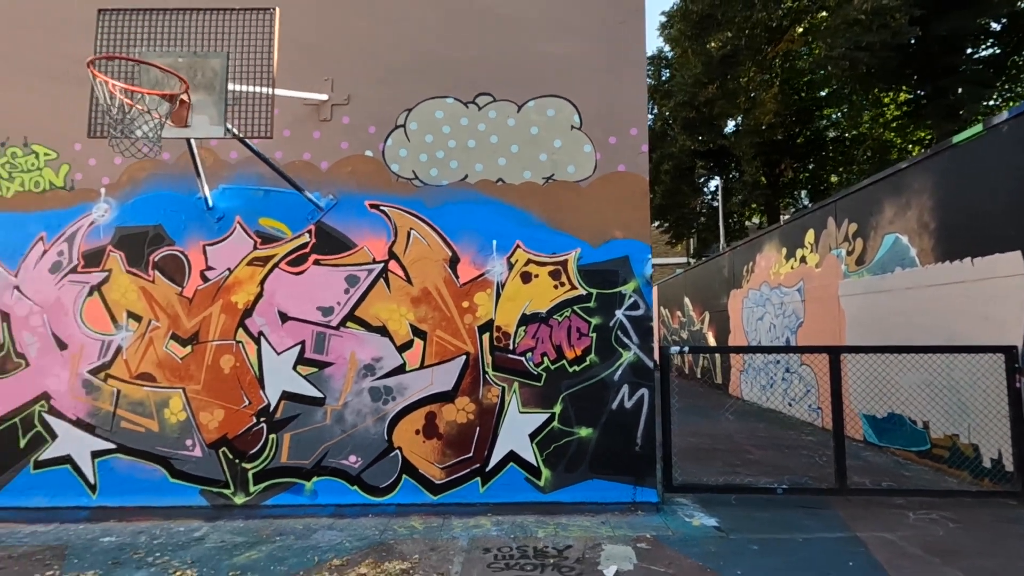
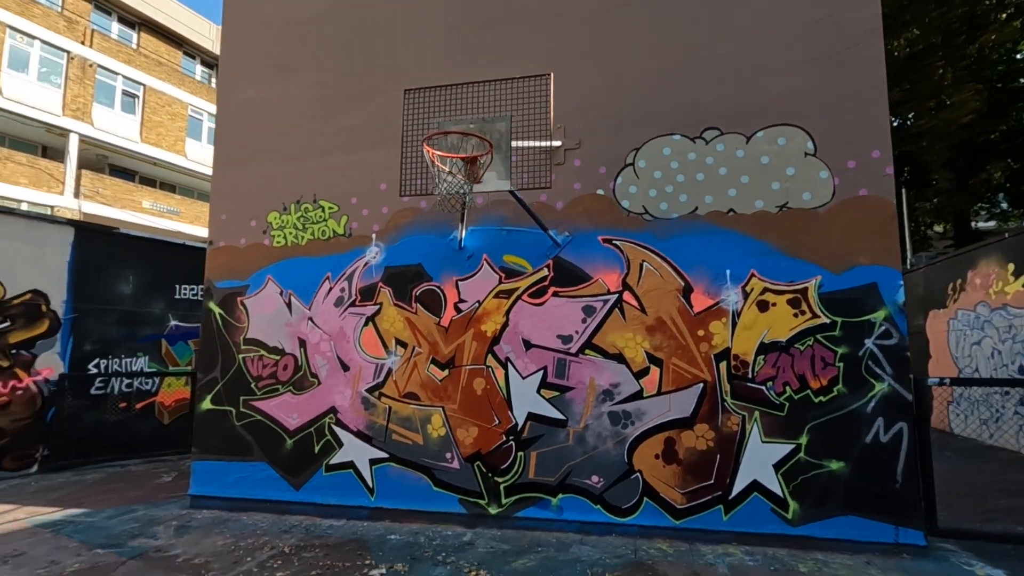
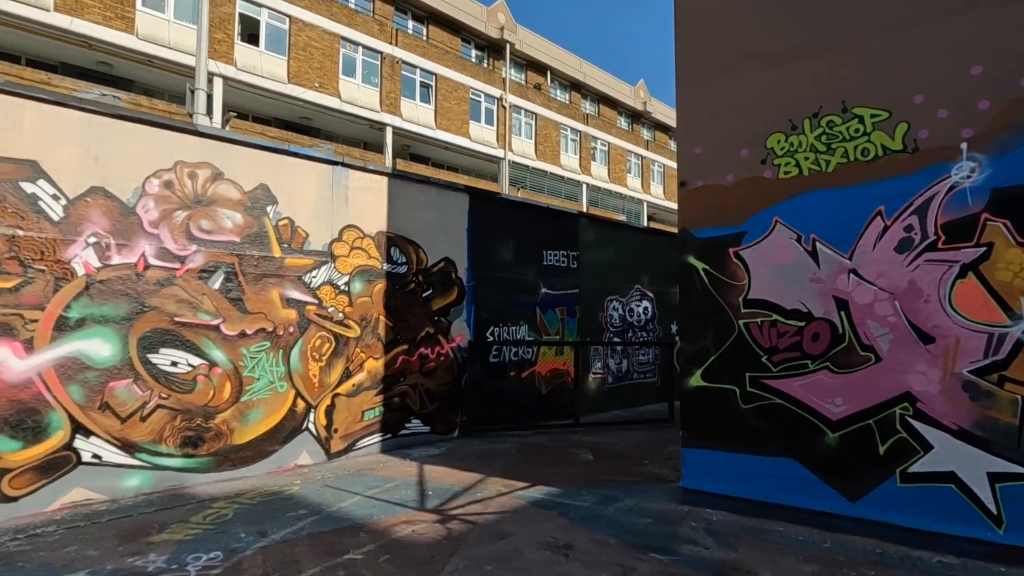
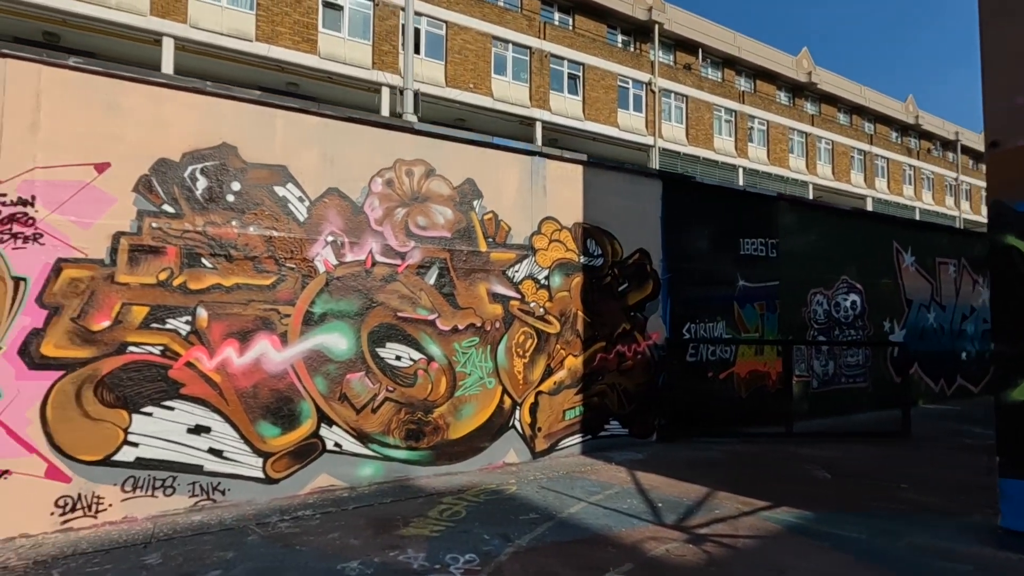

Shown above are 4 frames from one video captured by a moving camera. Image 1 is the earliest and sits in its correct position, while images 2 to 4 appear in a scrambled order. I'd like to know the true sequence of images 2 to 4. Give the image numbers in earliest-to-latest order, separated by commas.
2, 3, 4
